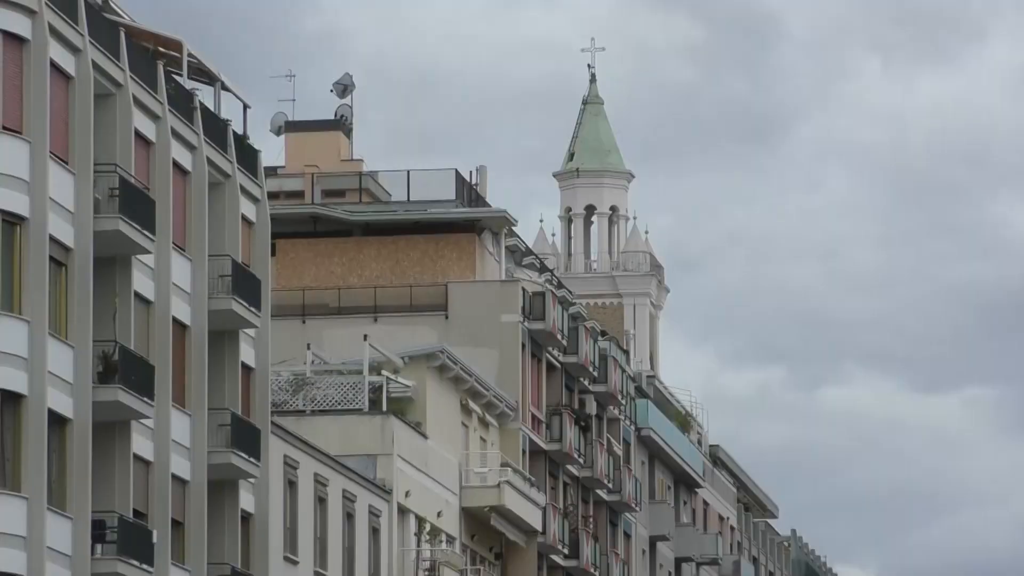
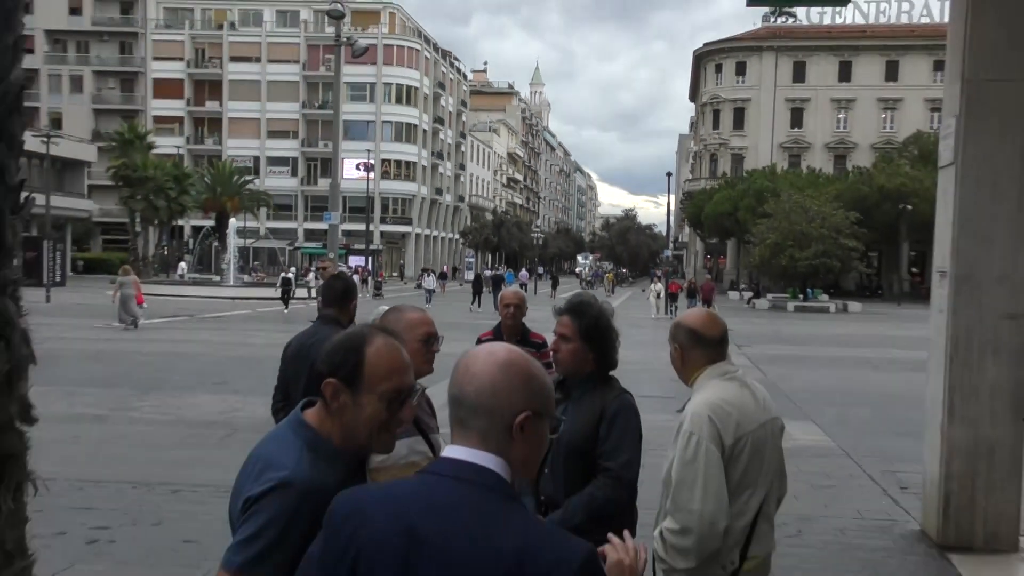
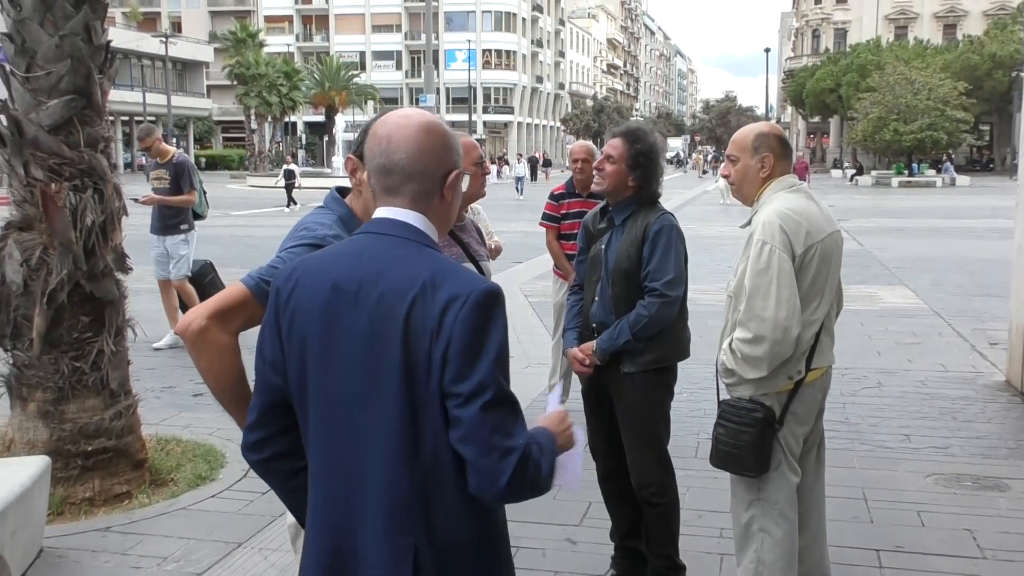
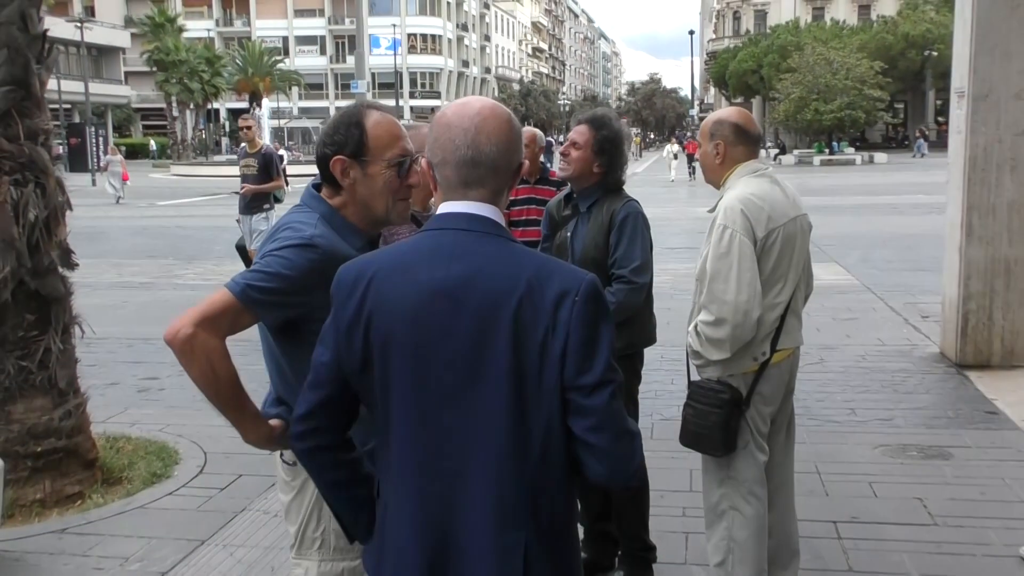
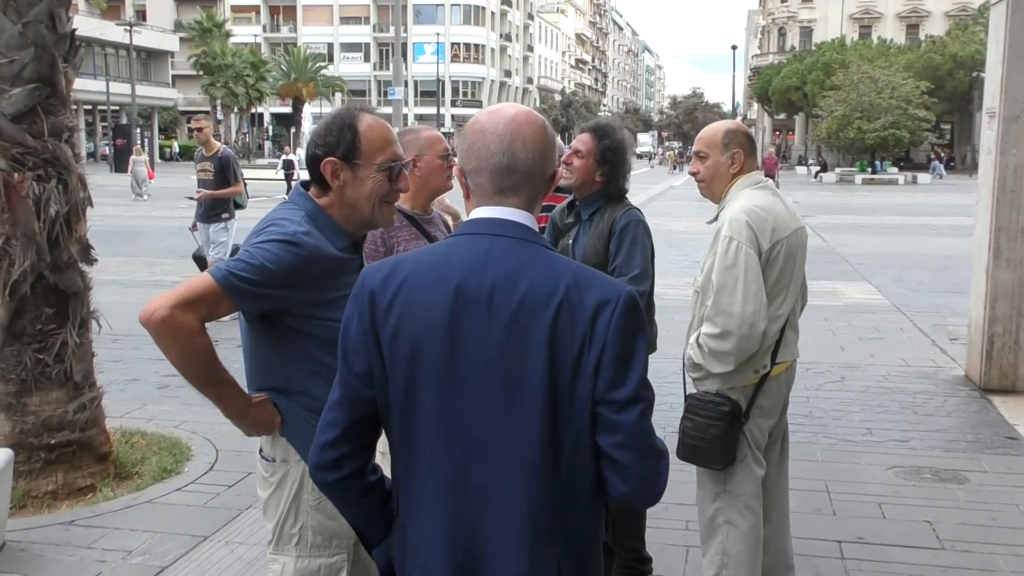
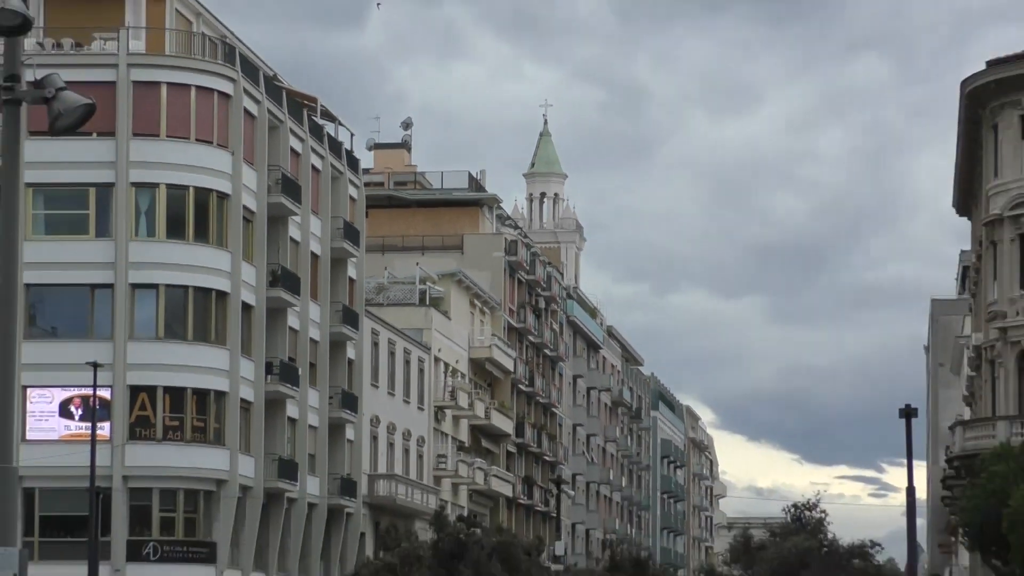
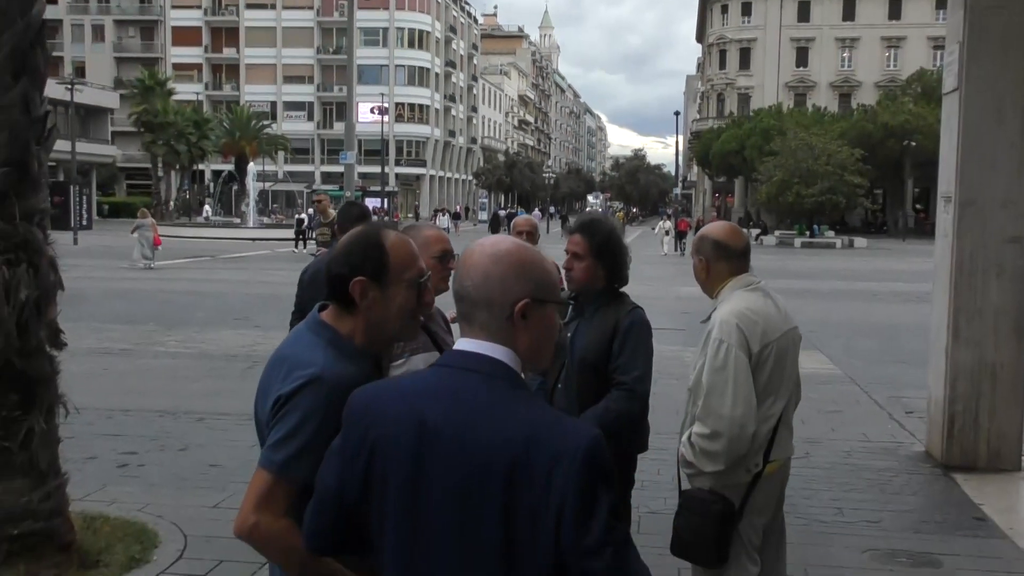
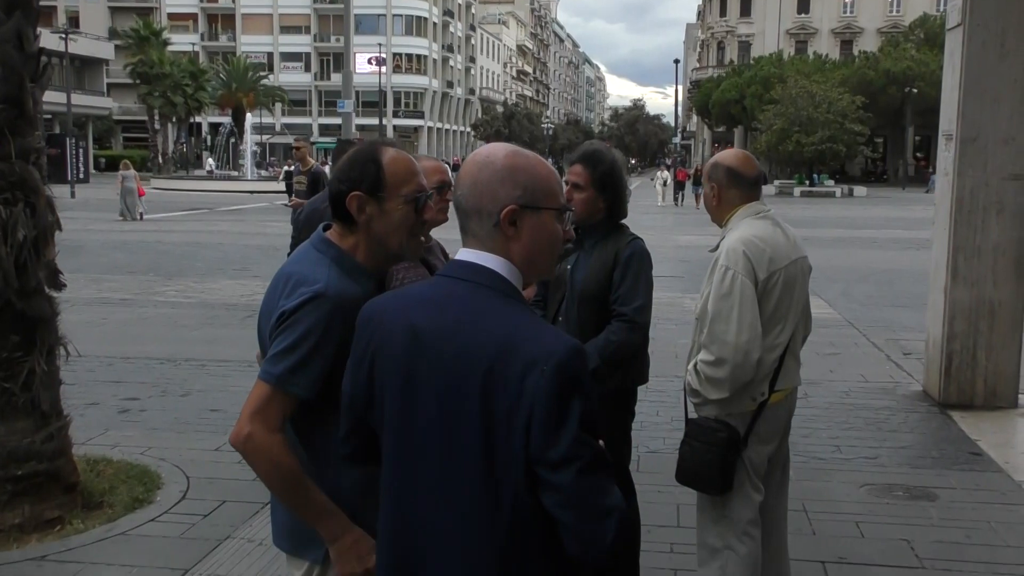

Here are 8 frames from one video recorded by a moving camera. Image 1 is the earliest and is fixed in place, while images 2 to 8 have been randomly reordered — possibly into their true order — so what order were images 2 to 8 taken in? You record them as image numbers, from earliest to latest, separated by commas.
6, 2, 7, 8, 4, 5, 3
